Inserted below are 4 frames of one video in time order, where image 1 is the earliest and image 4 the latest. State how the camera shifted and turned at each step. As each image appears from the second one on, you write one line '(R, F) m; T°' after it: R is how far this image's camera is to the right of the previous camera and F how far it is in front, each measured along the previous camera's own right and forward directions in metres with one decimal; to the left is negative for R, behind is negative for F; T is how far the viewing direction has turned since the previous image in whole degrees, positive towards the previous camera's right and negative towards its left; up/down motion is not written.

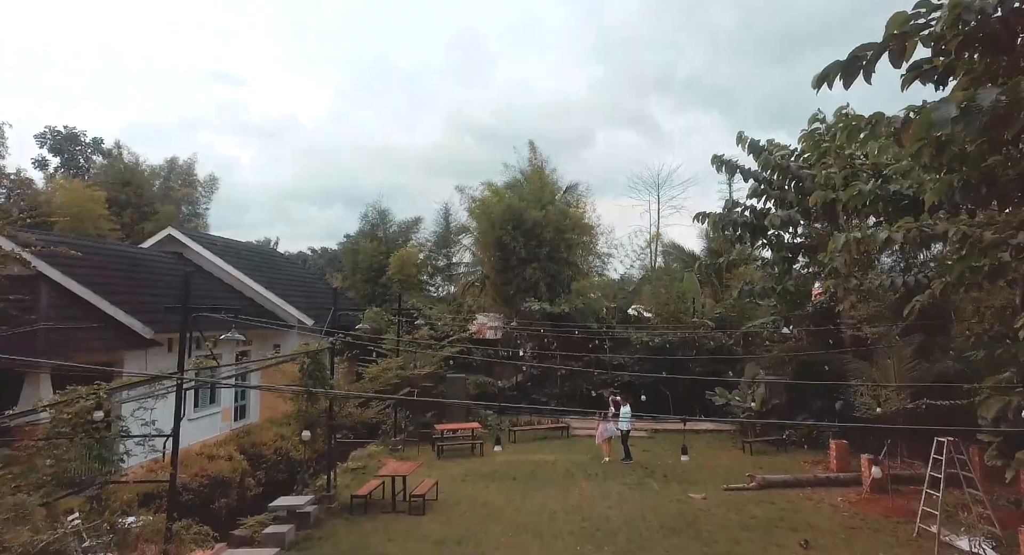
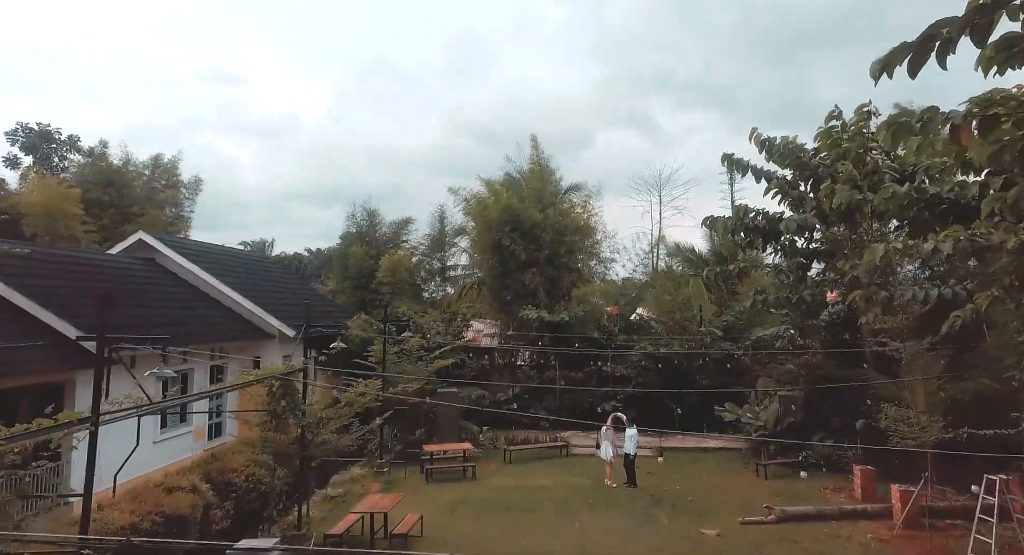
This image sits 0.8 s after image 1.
(+0.1, +0.9) m; 0°
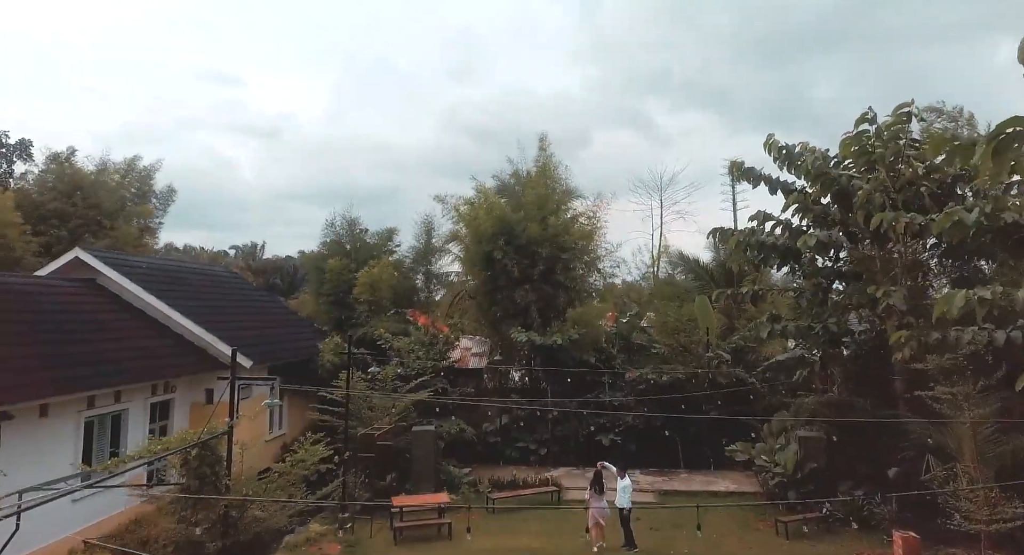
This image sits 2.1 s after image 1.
(+0.2, +1.5) m; 0°
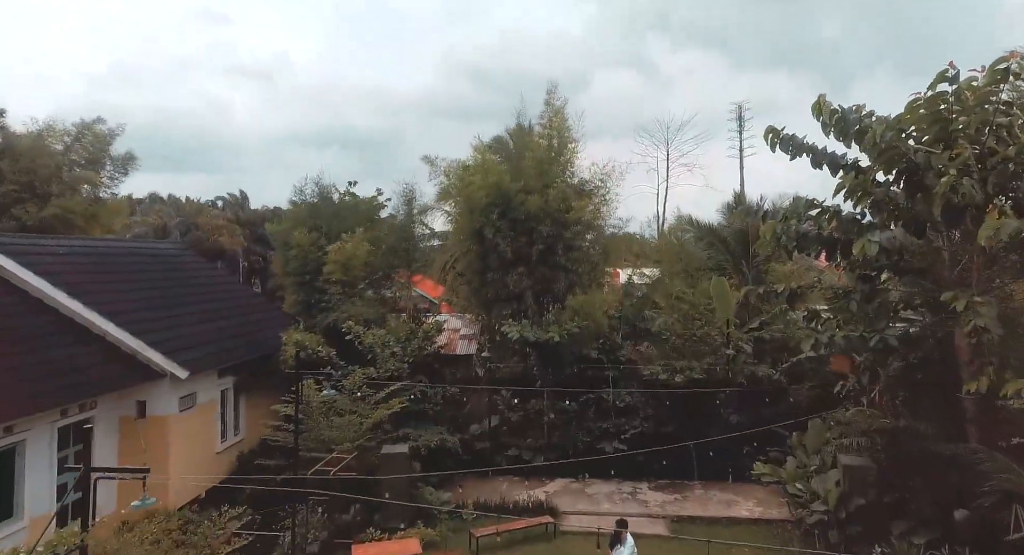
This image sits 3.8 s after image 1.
(+0.2, +2.0) m; 0°
